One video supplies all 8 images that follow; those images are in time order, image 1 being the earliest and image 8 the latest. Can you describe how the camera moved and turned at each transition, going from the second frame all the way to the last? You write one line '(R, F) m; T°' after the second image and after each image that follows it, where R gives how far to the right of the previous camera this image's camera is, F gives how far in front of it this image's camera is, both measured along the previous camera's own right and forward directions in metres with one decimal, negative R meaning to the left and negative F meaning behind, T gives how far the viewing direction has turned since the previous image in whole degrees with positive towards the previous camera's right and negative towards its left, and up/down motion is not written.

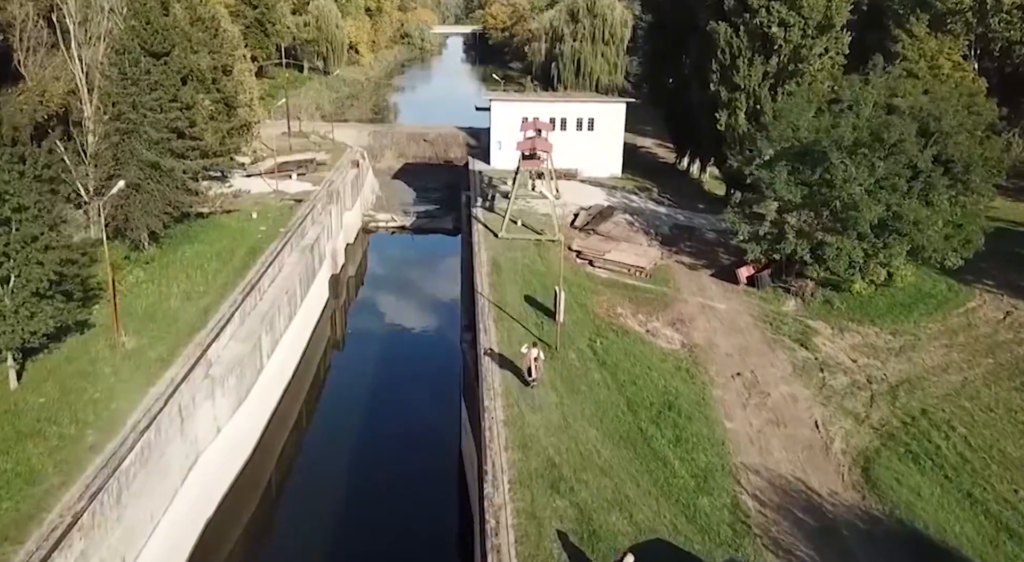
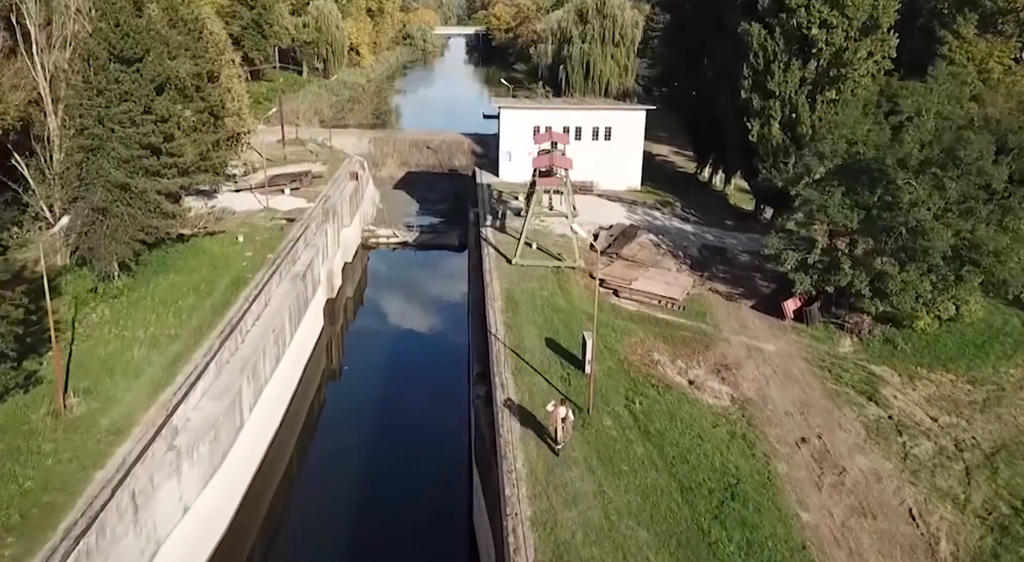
(-0.3, +2.5) m; 0°
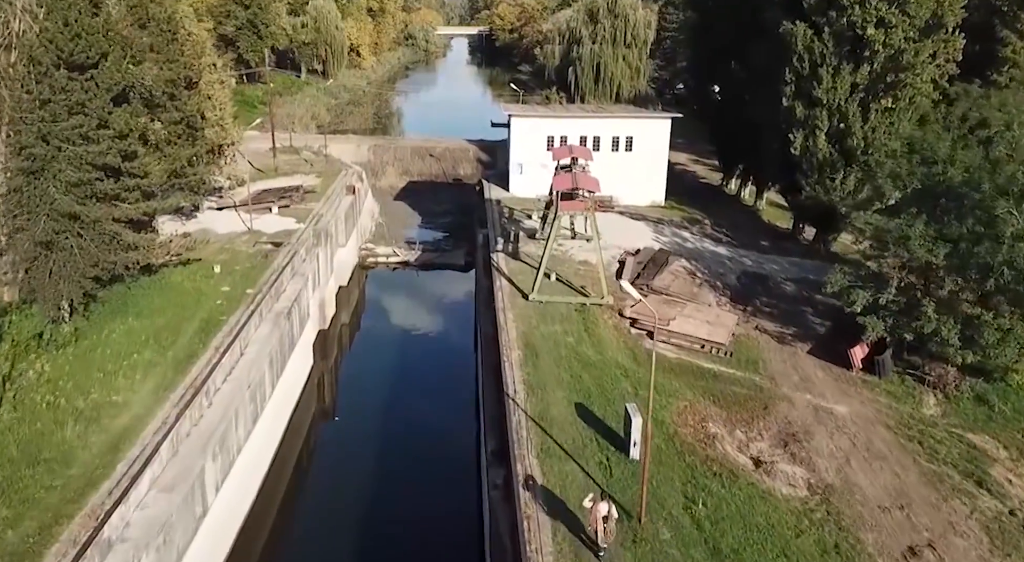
(-0.3, +2.9) m; 0°
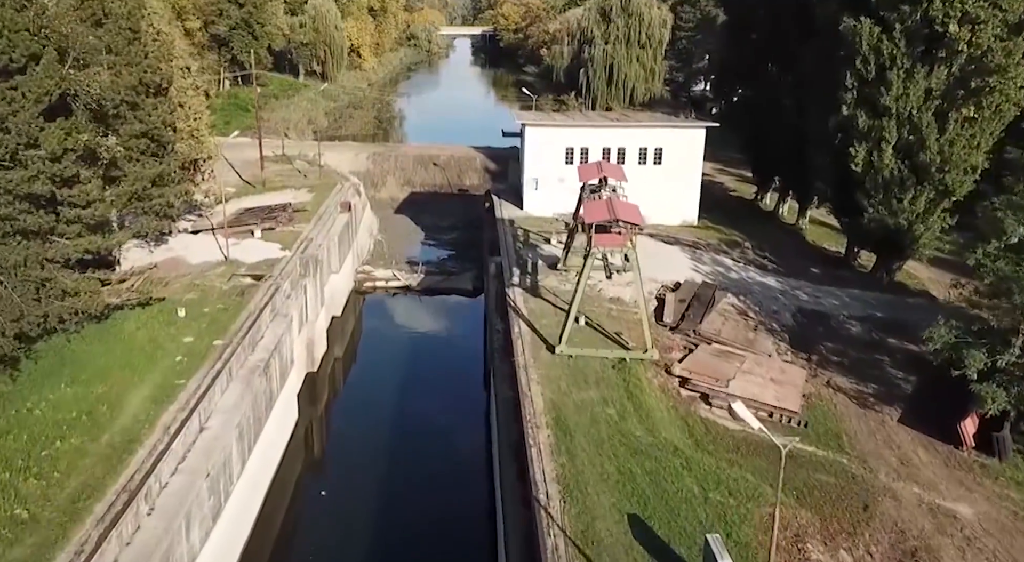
(-0.4, +3.2) m; 0°
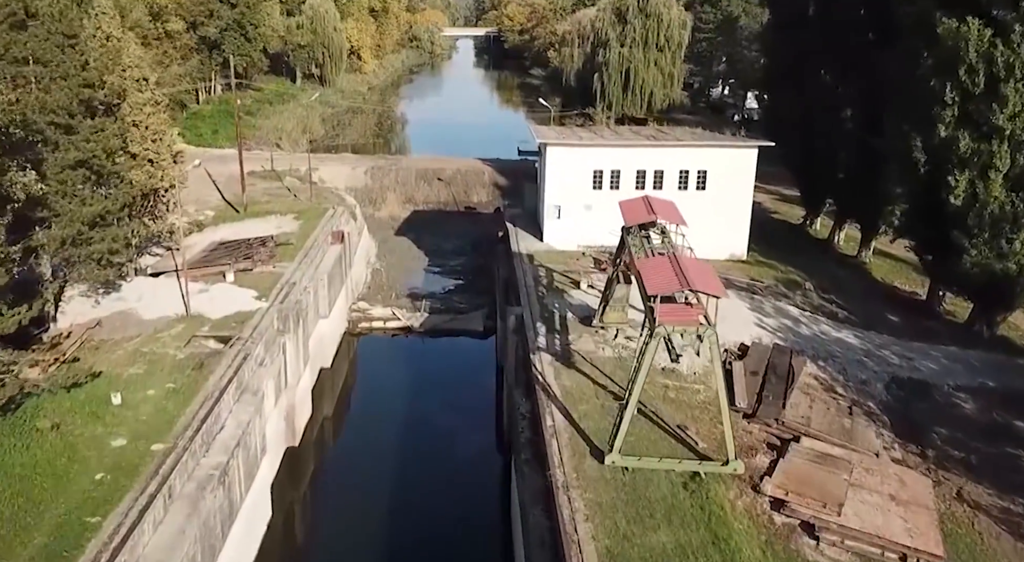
(-0.5, +3.8) m; 0°
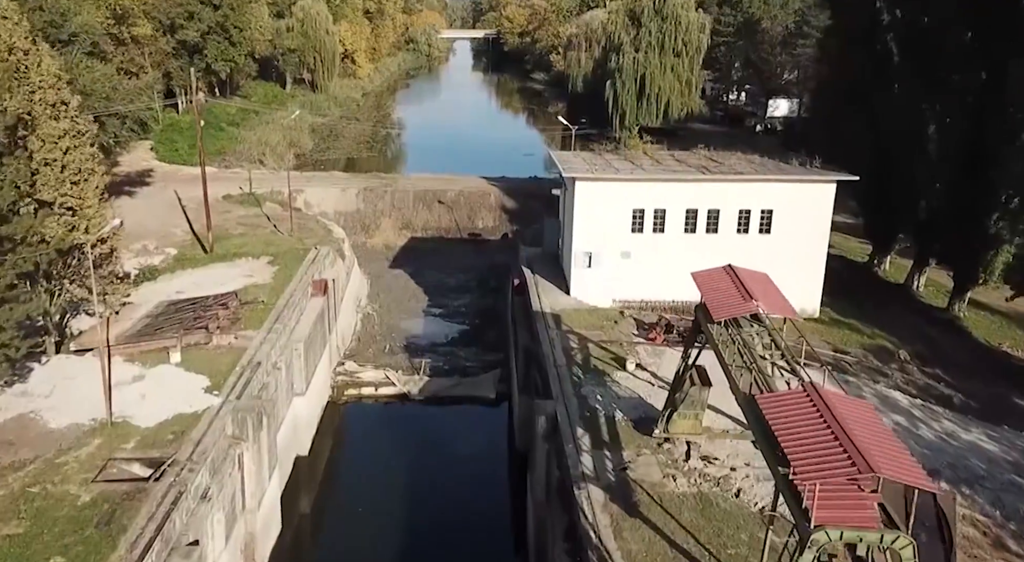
(-0.5, +4.3) m; 0°
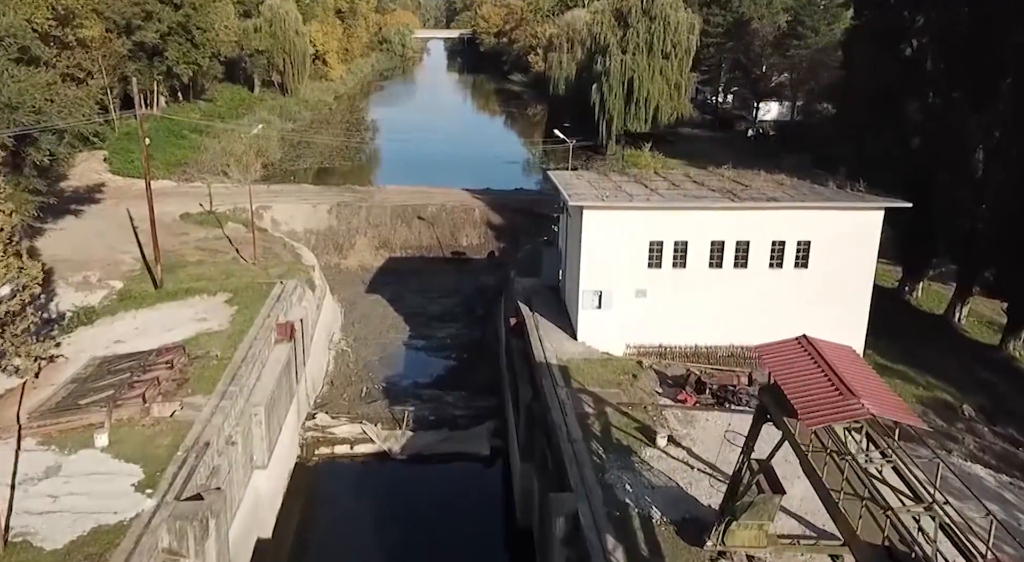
(-0.4, +2.7) m; +2°
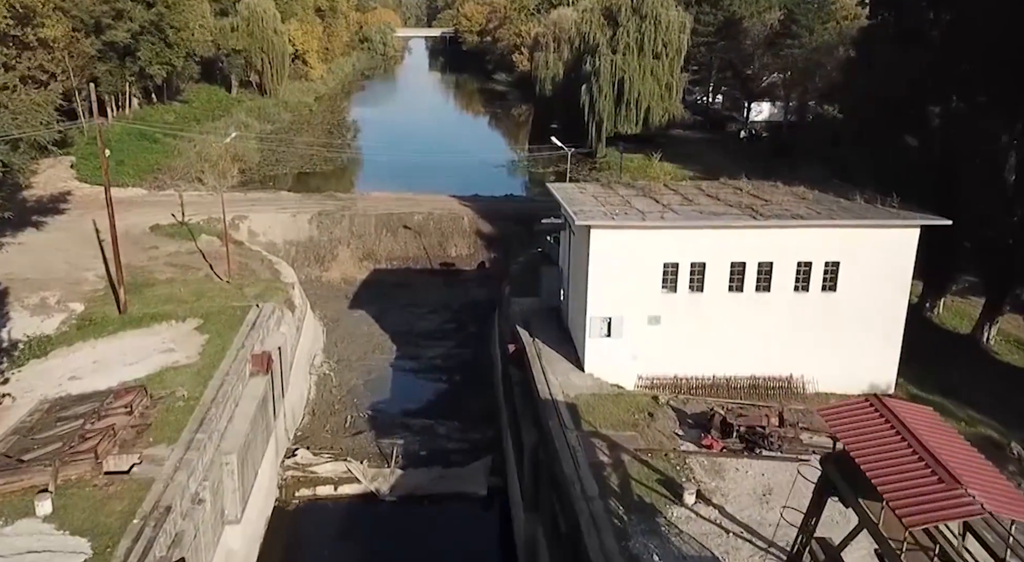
(-0.3, +1.5) m; +1°
